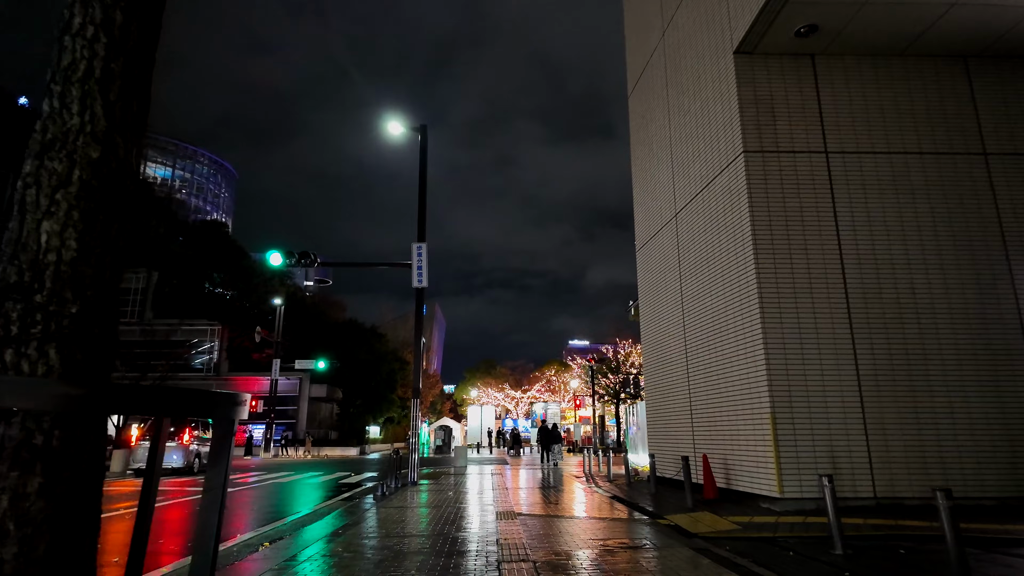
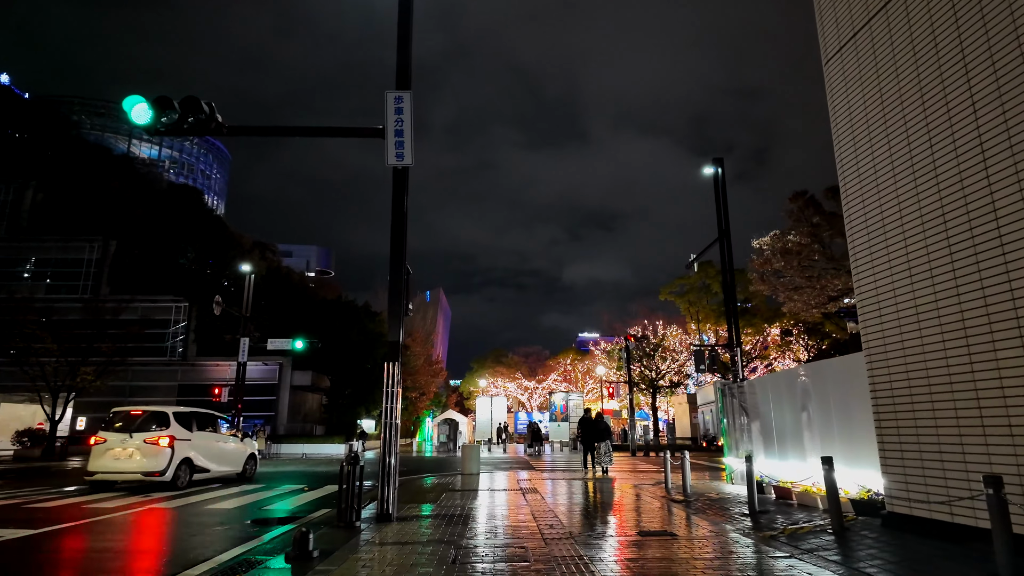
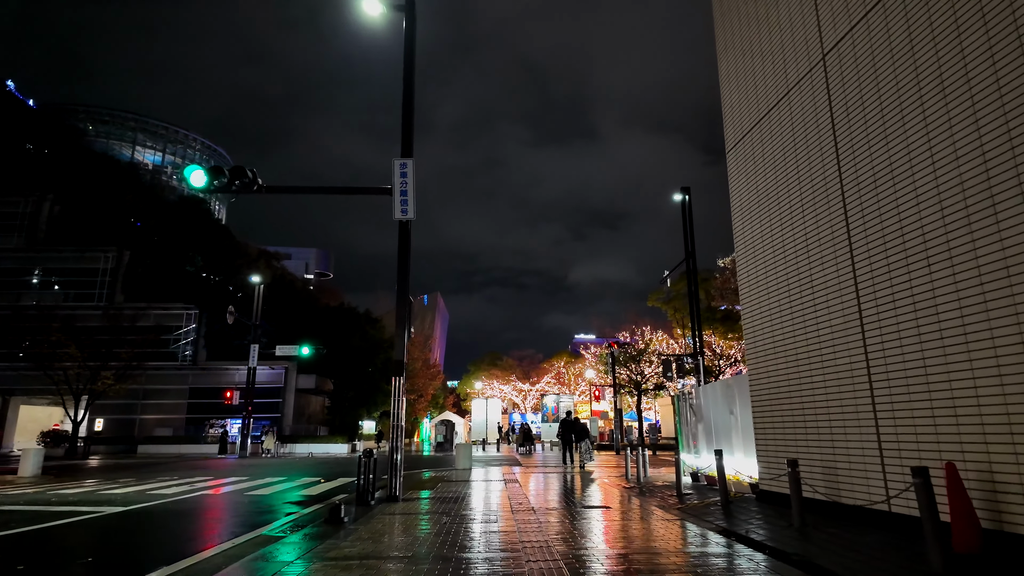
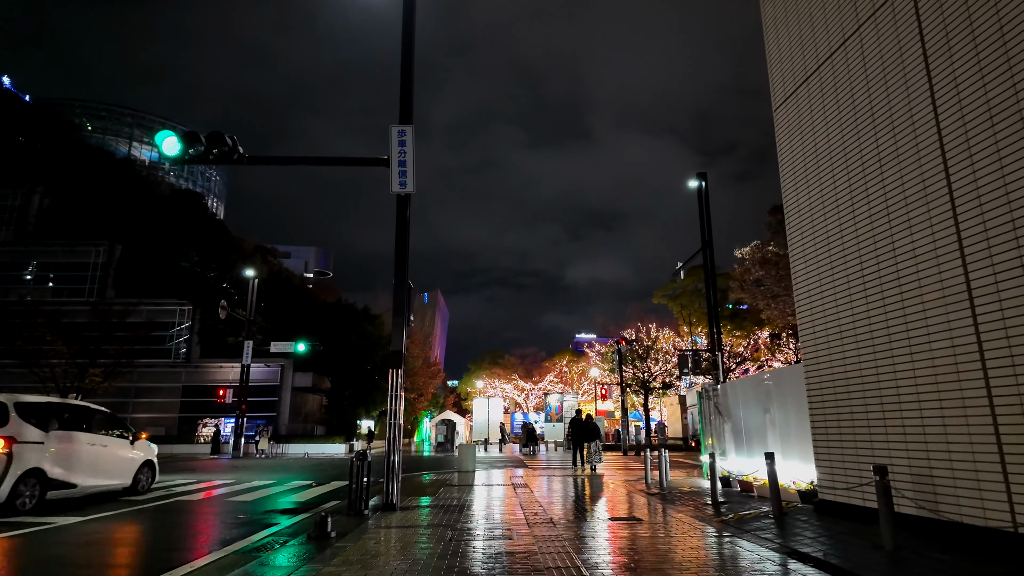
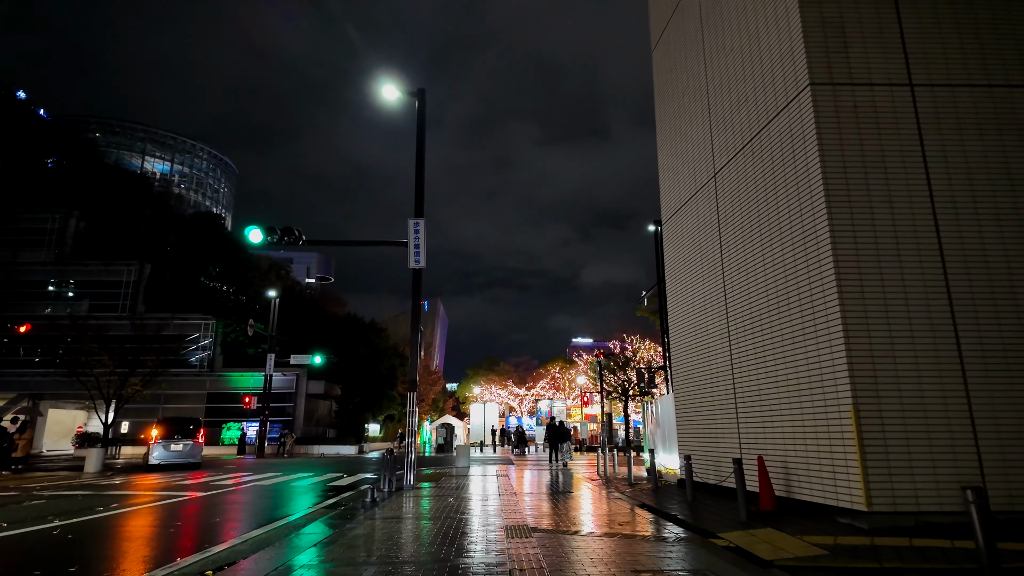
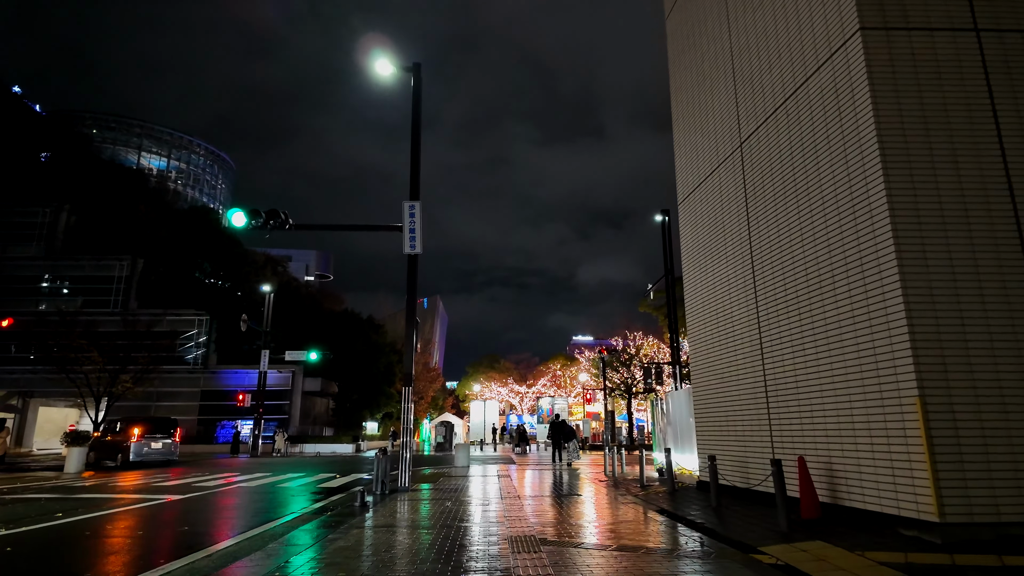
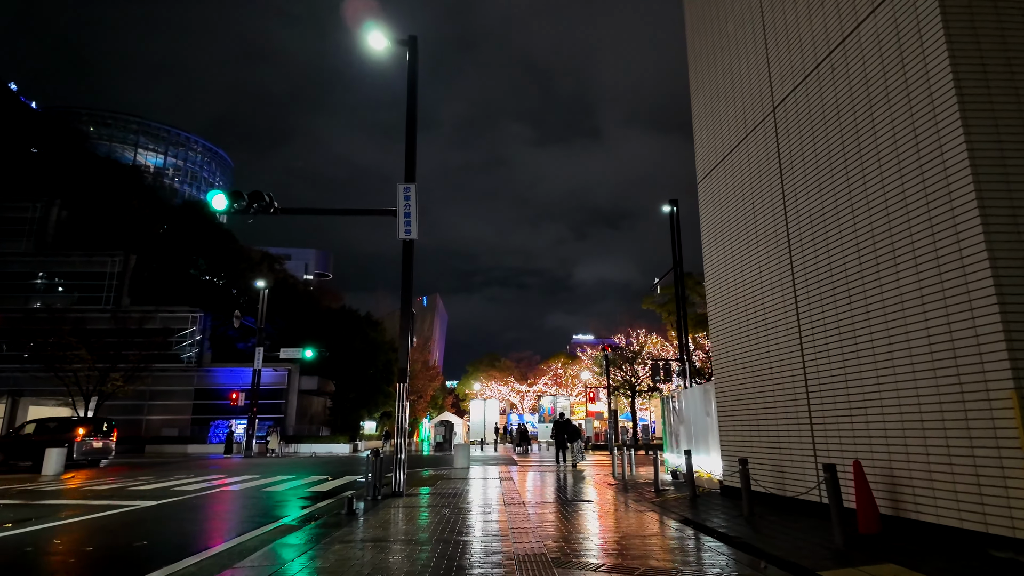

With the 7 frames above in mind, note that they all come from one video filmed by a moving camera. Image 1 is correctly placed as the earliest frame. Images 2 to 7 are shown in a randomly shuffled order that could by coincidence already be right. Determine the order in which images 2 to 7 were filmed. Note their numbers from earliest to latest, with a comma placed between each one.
5, 6, 7, 3, 4, 2
